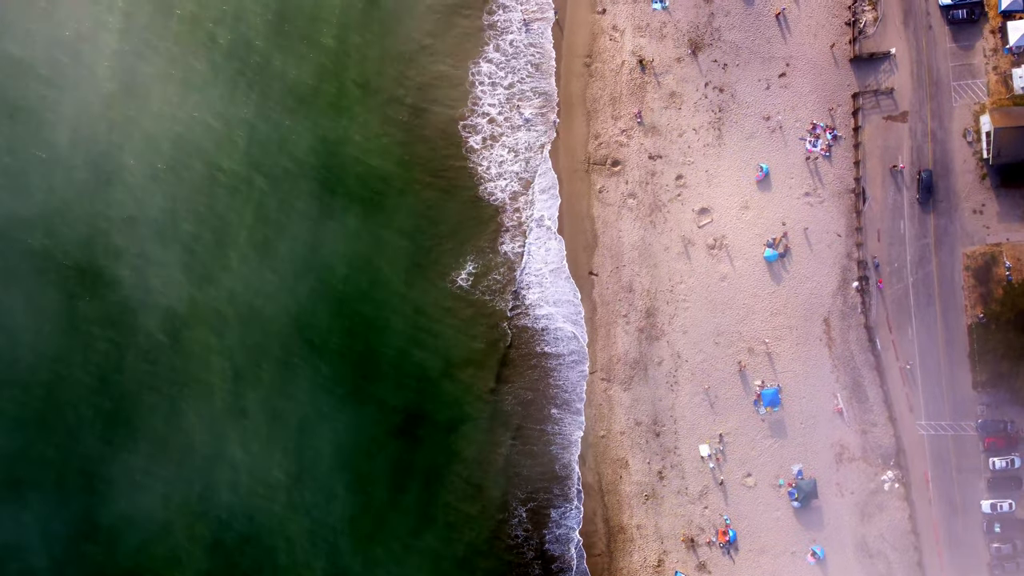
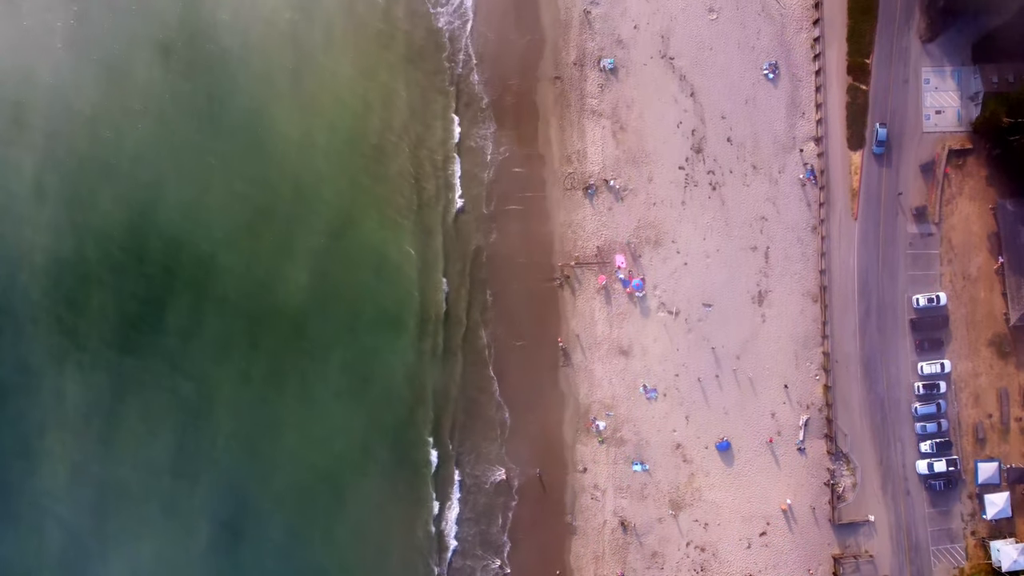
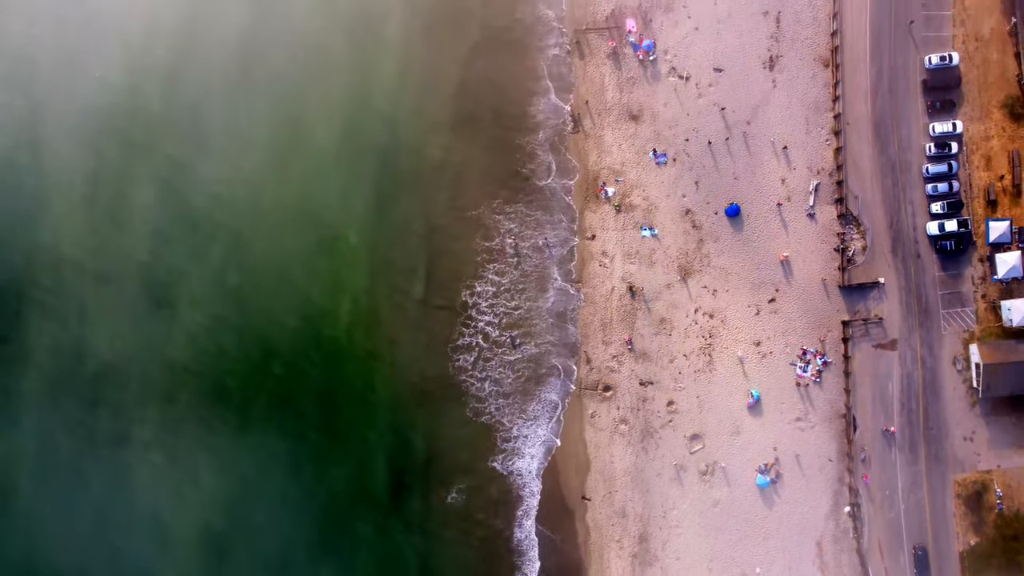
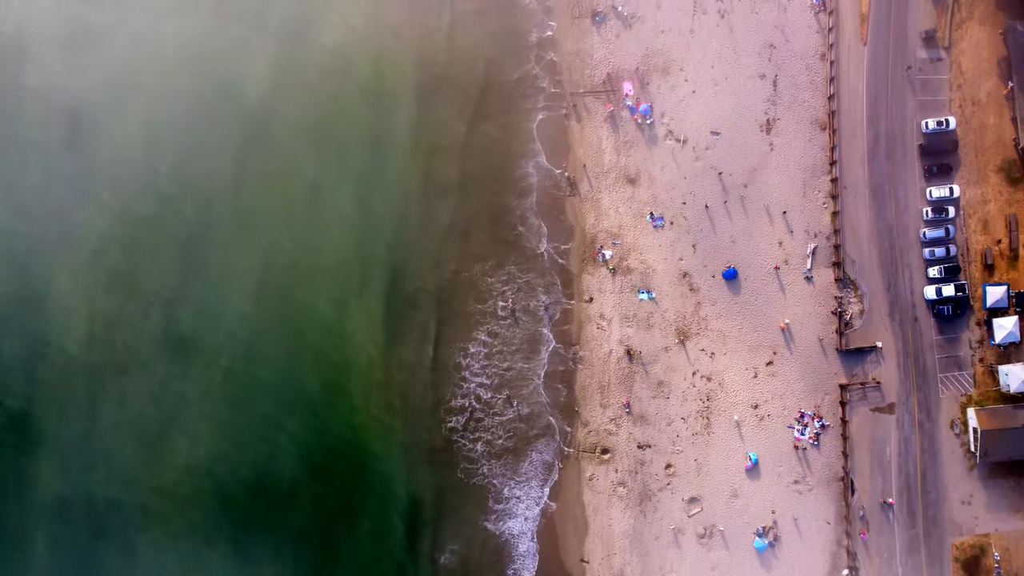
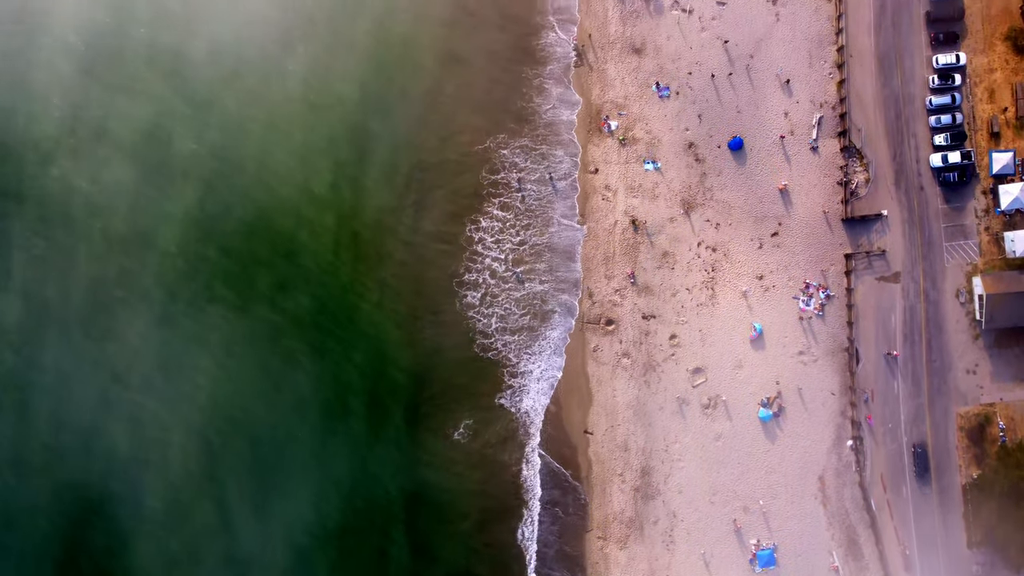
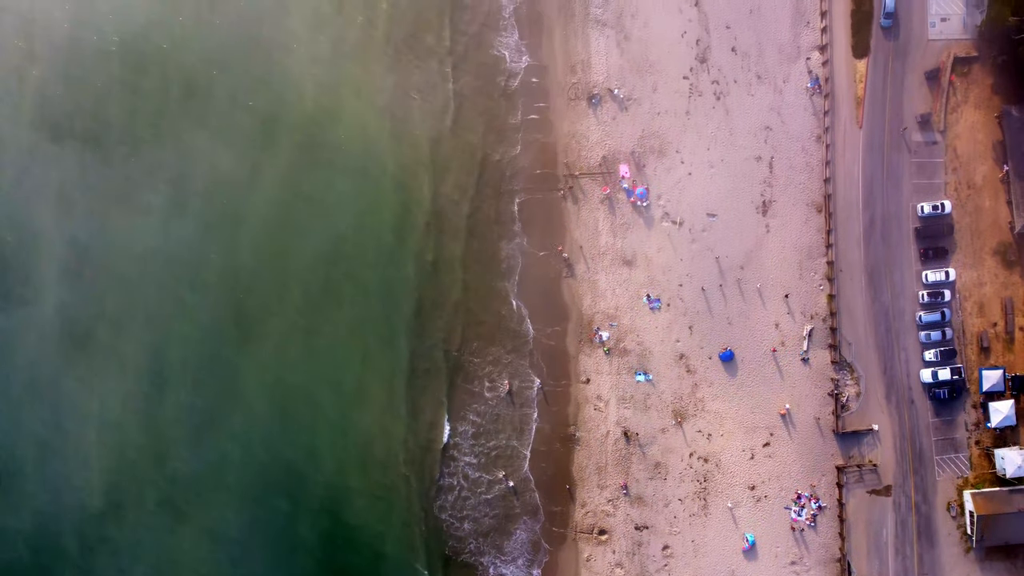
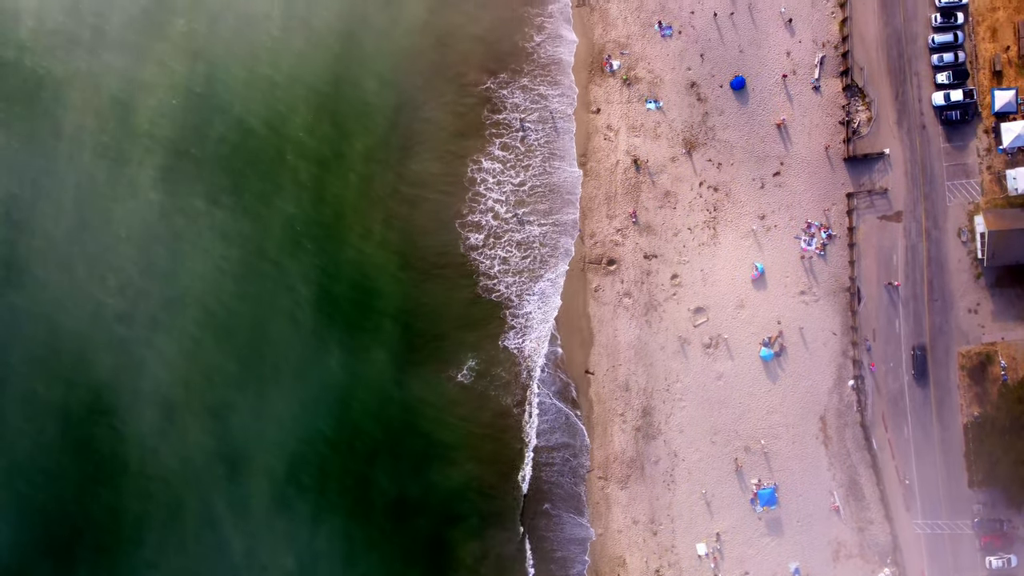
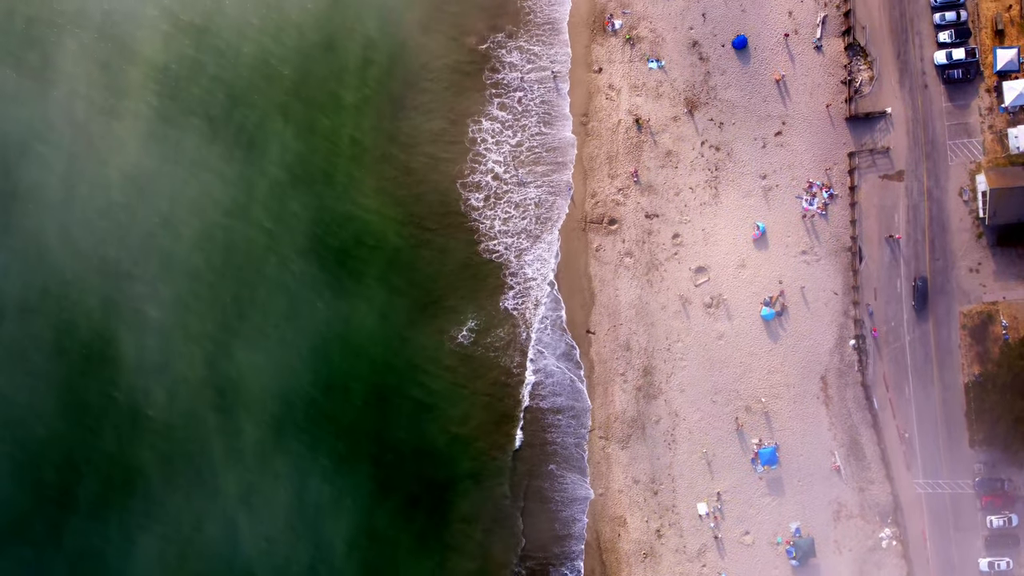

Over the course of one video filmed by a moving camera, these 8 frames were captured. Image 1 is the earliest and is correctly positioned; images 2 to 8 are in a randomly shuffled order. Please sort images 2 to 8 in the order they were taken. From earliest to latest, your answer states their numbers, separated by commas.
8, 7, 5, 3, 4, 6, 2
